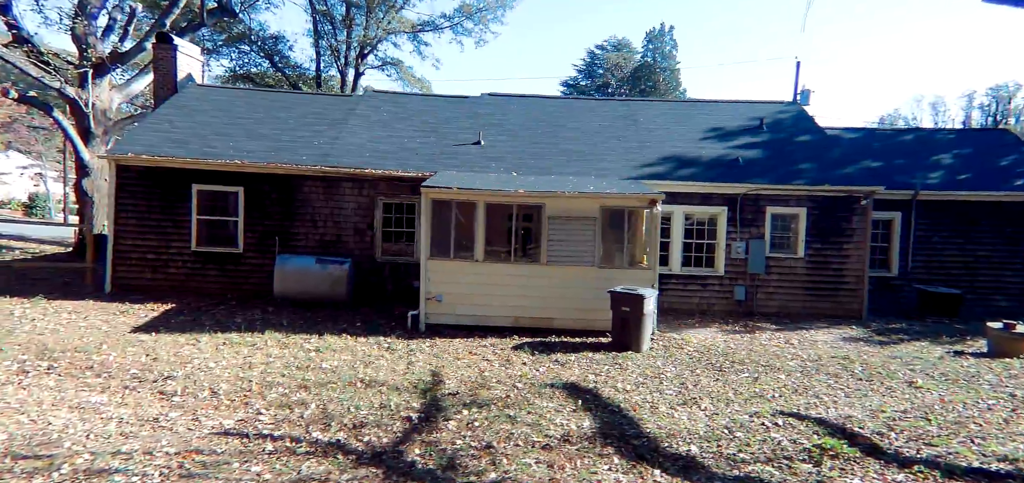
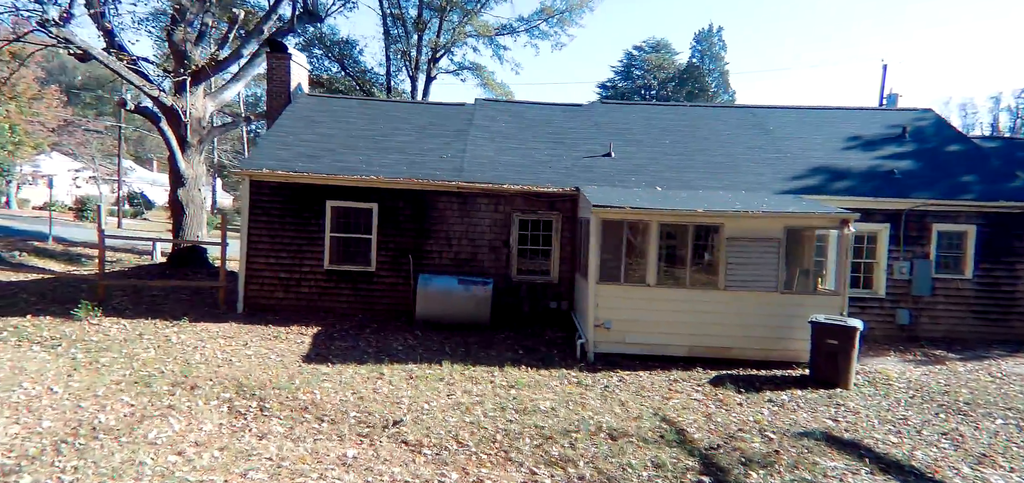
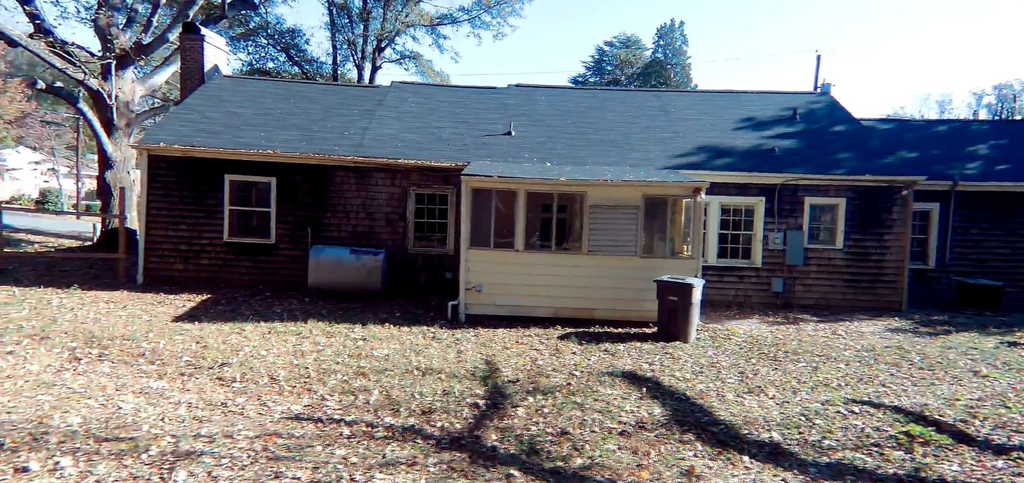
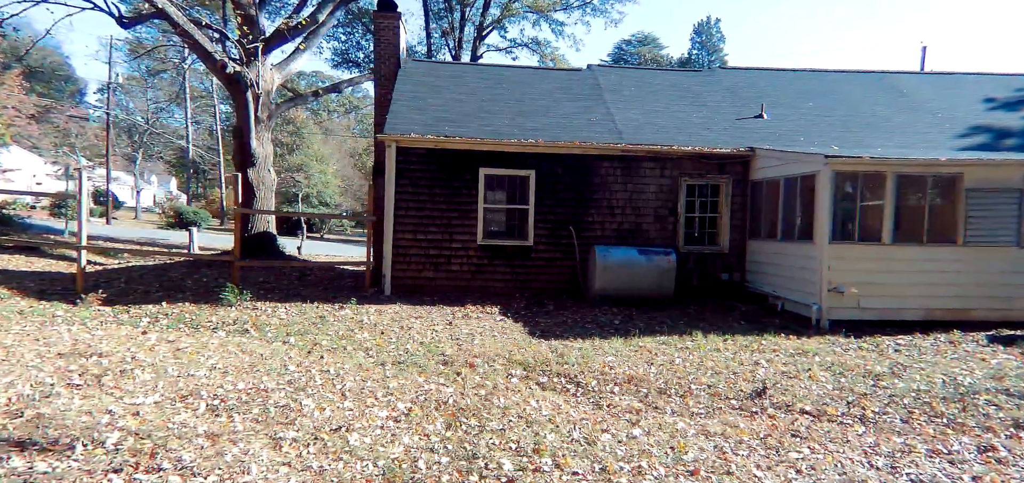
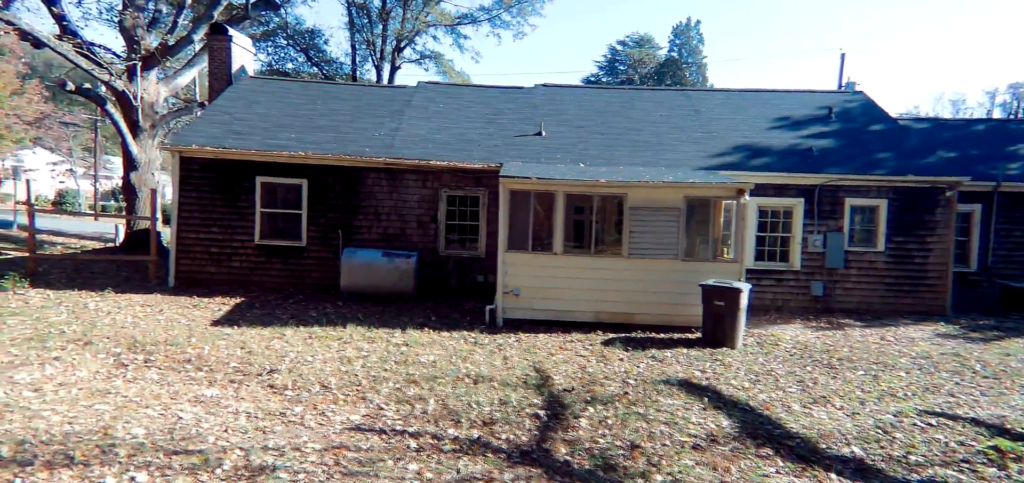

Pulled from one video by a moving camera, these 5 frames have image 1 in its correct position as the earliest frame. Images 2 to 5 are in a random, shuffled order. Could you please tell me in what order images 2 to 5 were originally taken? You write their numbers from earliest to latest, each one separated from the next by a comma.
3, 5, 2, 4
